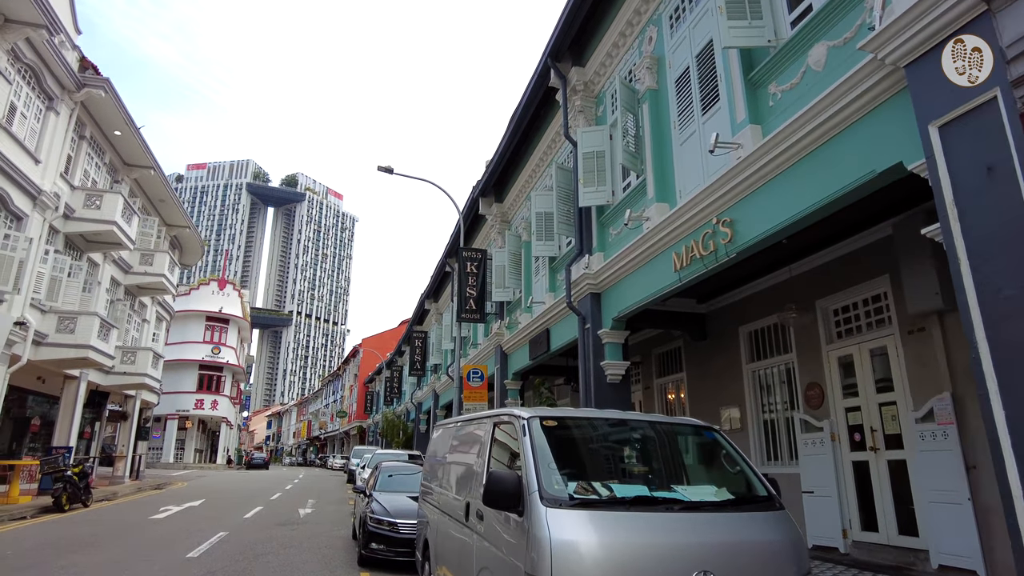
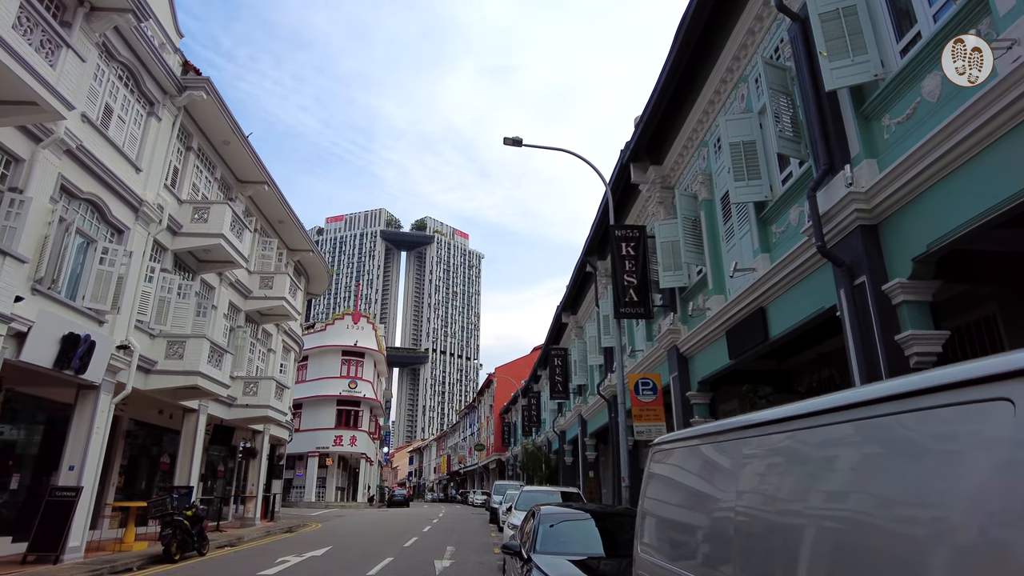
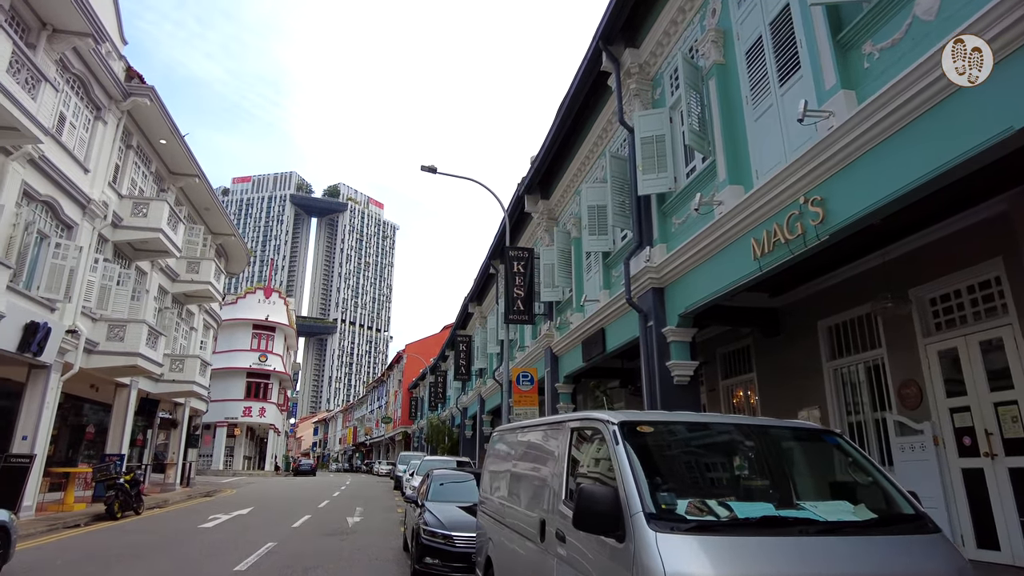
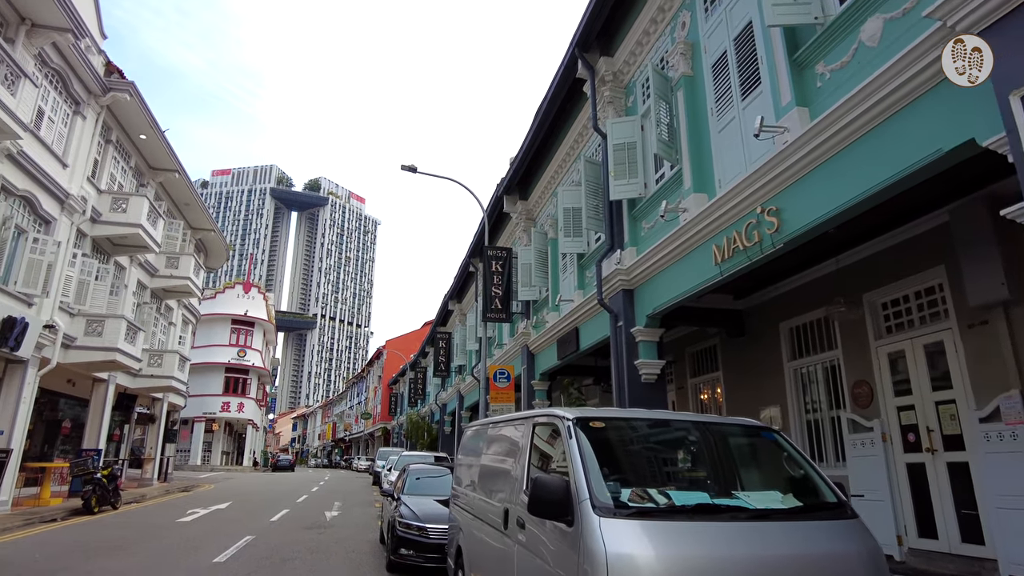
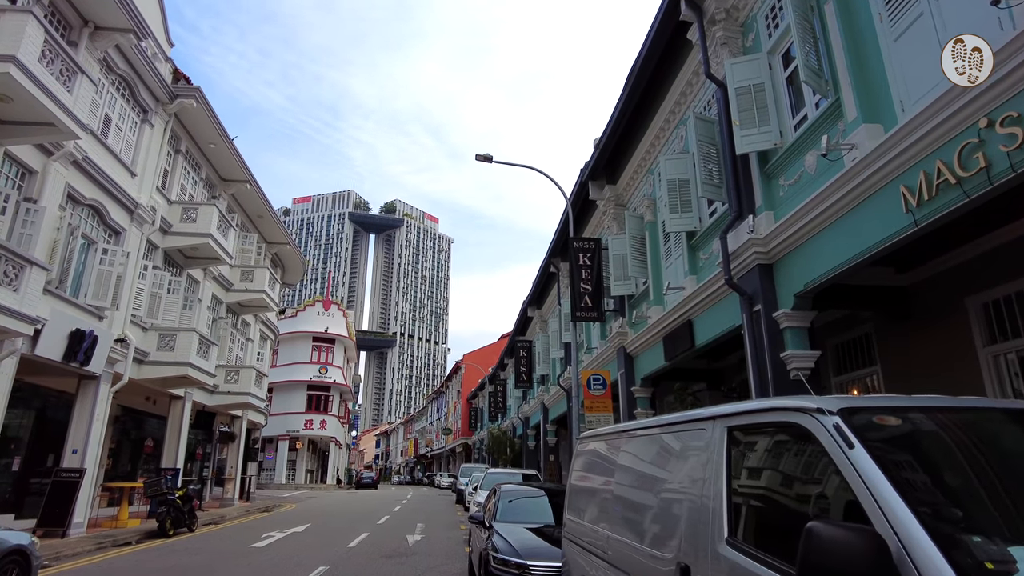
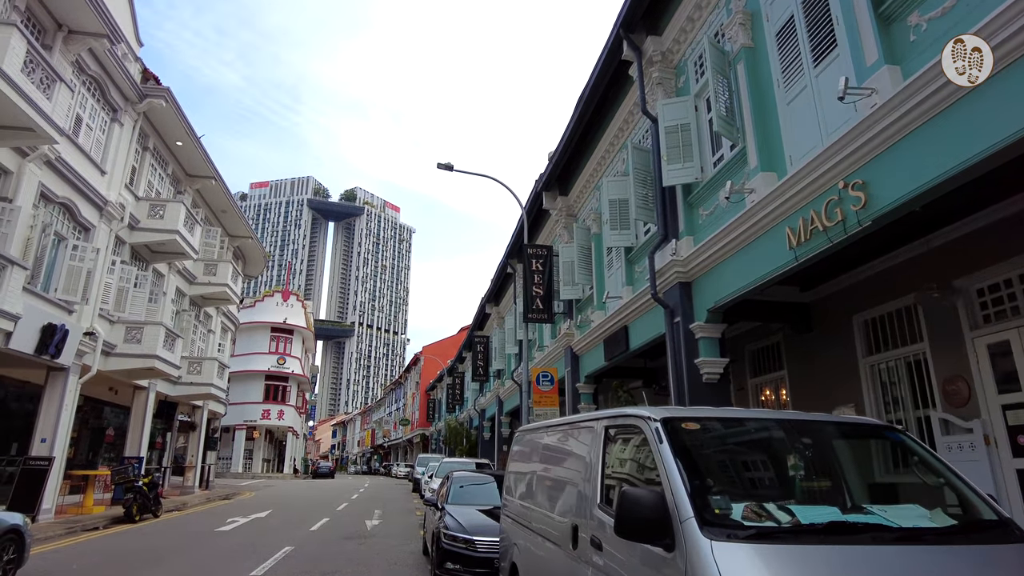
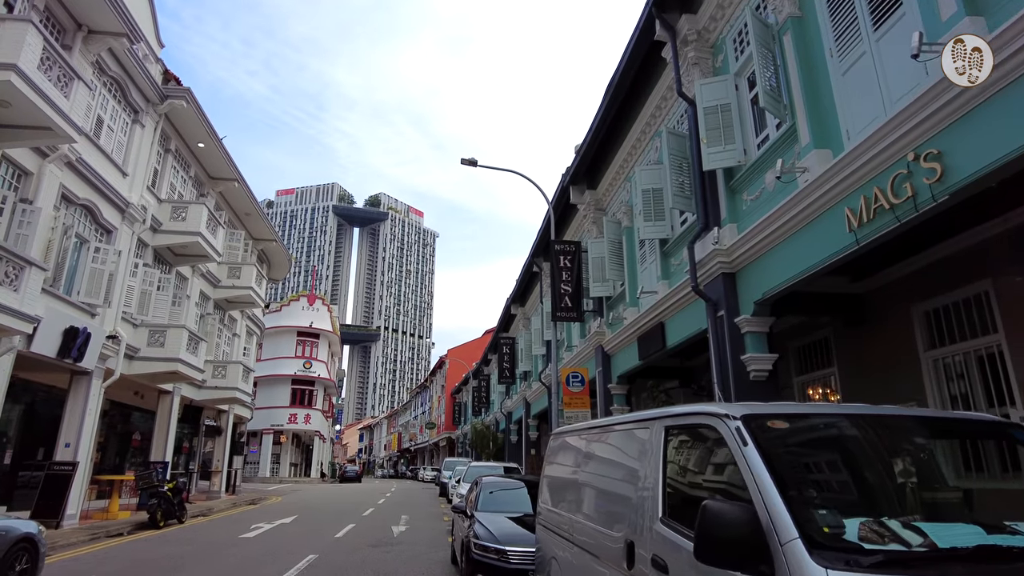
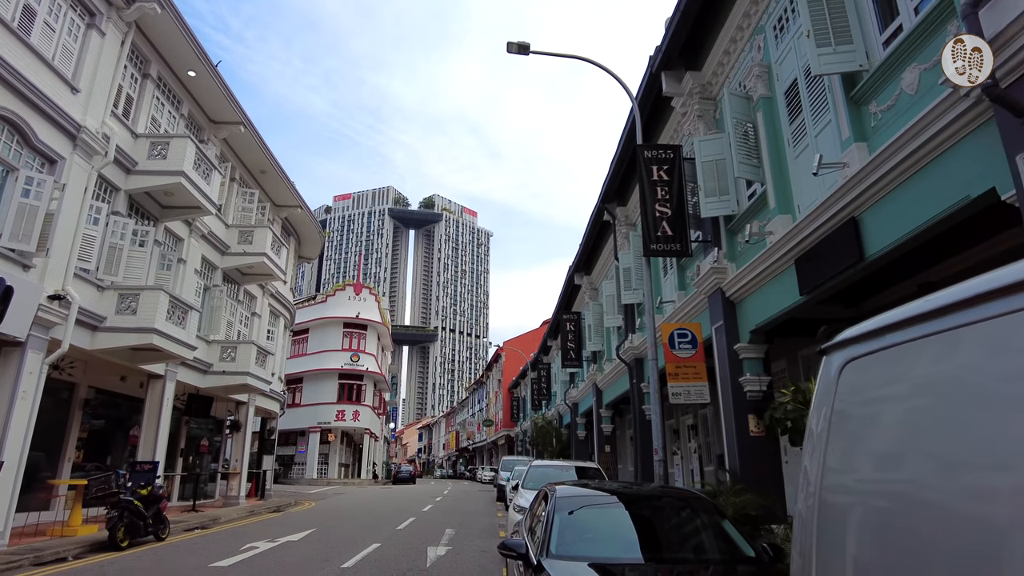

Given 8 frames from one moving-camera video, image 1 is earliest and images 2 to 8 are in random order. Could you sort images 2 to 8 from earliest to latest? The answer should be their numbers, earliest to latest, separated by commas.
4, 3, 6, 7, 5, 2, 8
